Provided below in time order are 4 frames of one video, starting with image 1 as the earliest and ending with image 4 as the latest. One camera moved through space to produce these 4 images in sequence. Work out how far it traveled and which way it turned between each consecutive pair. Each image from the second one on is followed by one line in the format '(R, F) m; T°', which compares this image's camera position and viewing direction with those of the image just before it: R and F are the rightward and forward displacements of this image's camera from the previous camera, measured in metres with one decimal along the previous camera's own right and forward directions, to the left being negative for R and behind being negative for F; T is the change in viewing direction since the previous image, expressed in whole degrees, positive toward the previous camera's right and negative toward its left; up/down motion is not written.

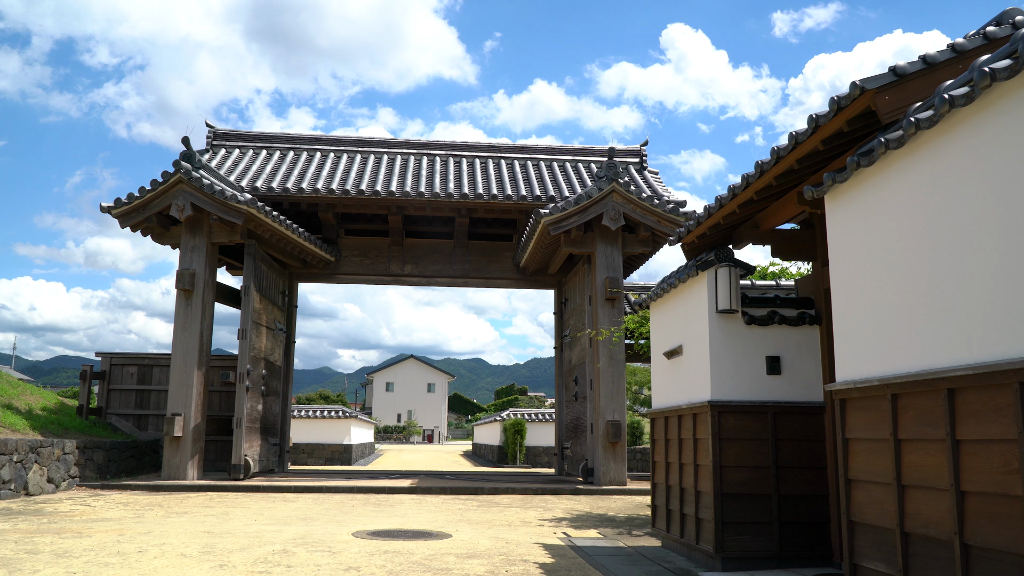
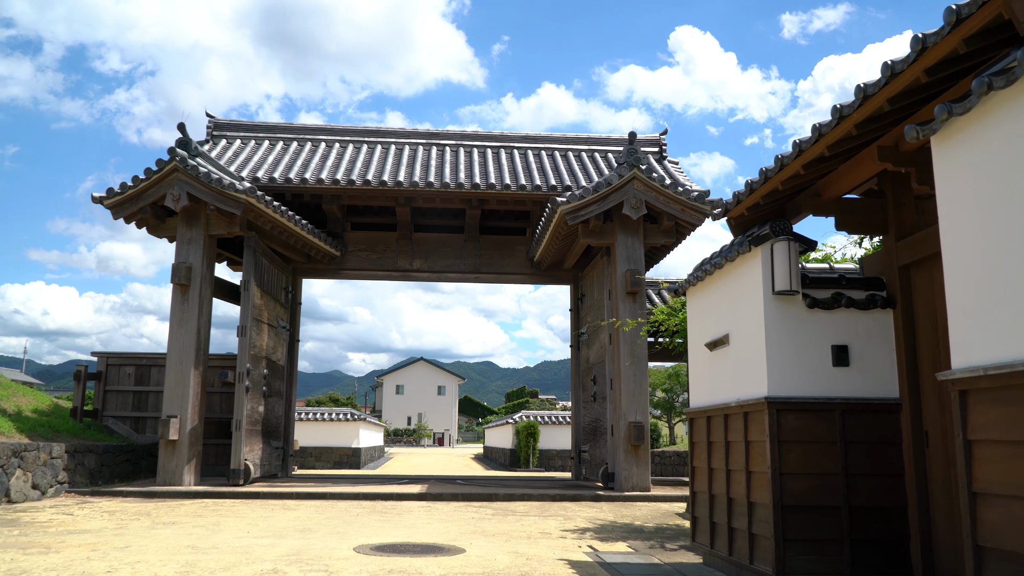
(0.0, +0.5) m; -1°
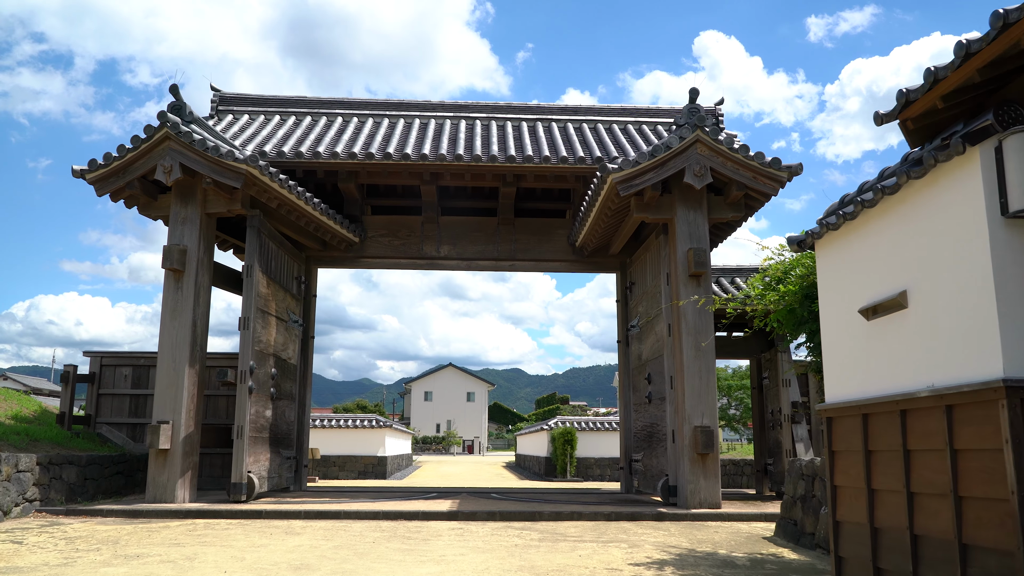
(-0.1, +1.1) m; -2°
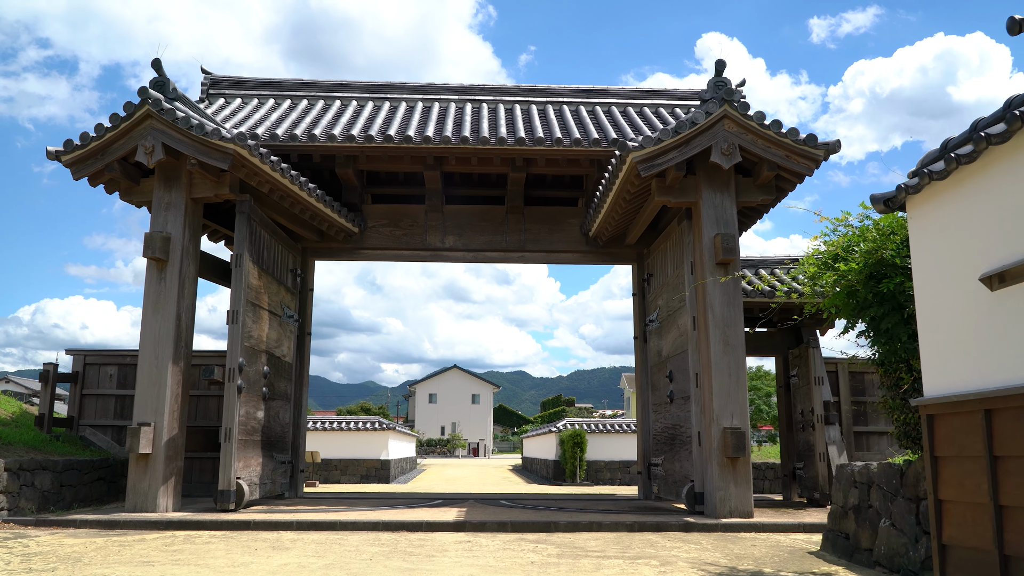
(-0.1, +0.5) m; 0°
